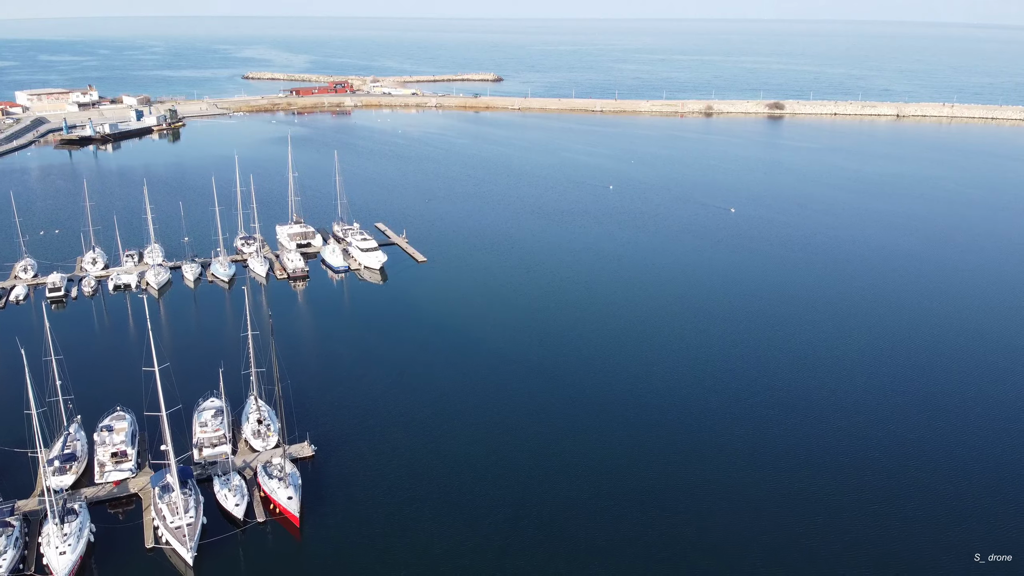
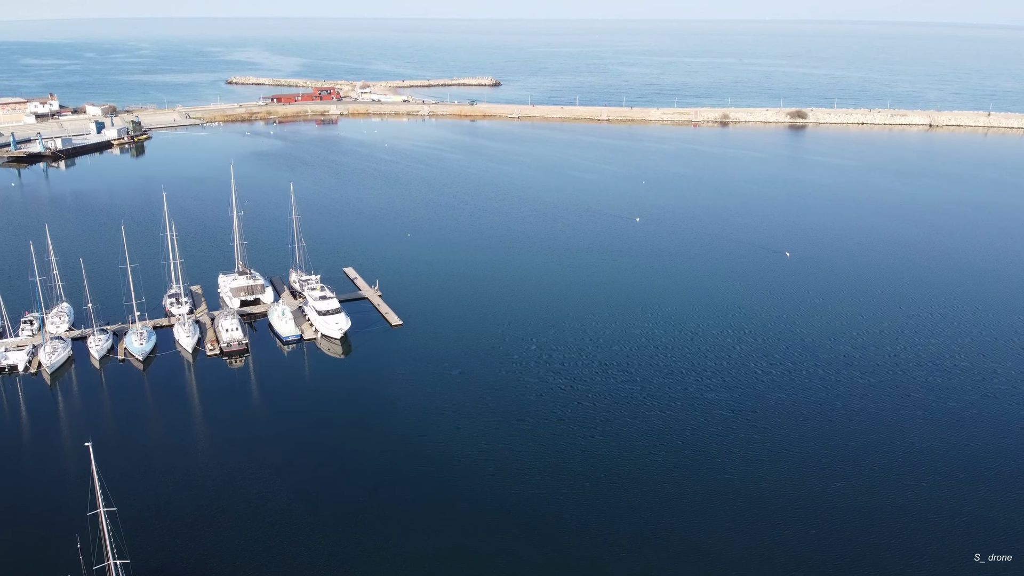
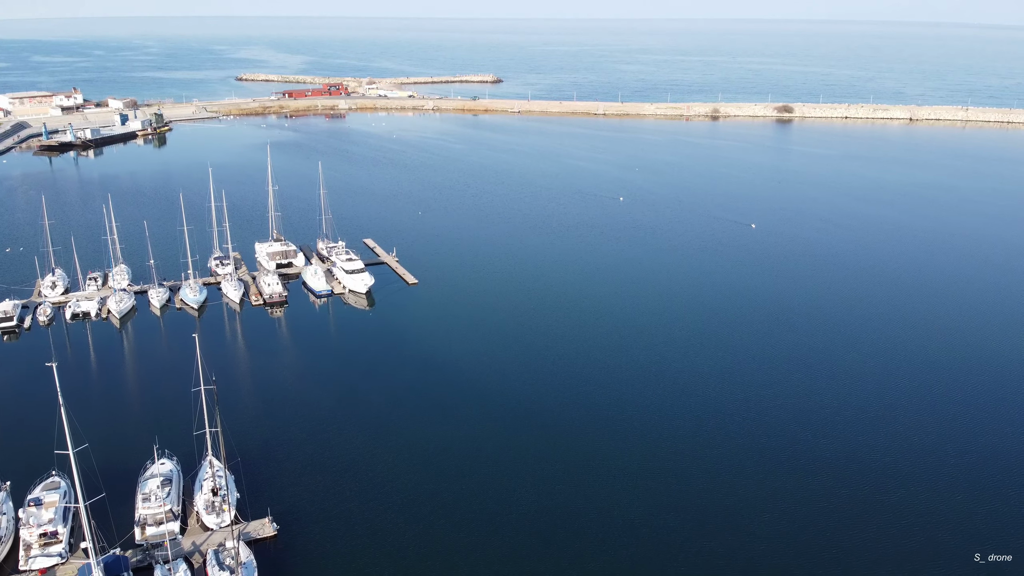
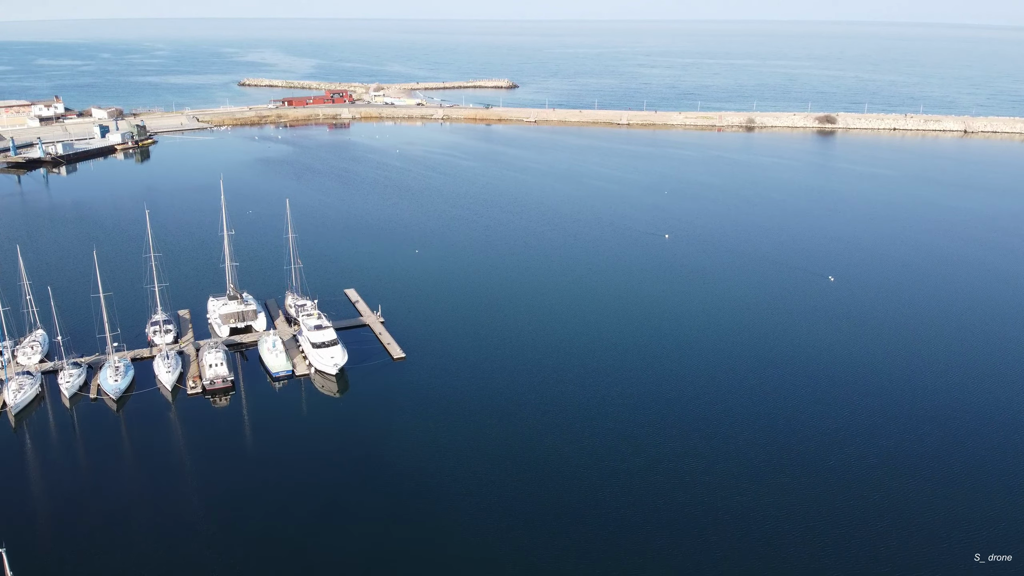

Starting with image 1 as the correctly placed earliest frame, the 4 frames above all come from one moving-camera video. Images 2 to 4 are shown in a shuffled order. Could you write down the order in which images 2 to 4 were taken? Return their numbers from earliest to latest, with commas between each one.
3, 2, 4
